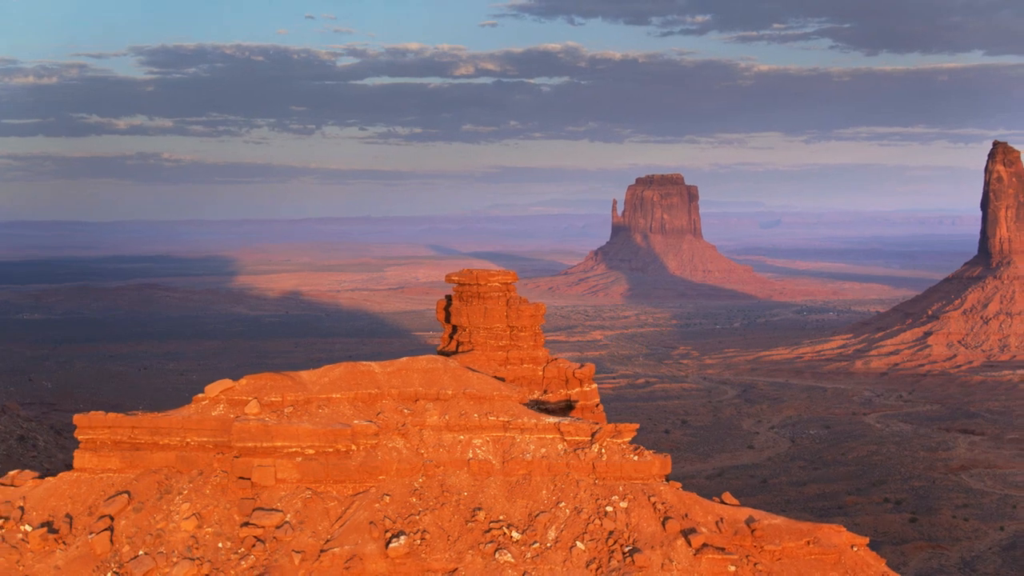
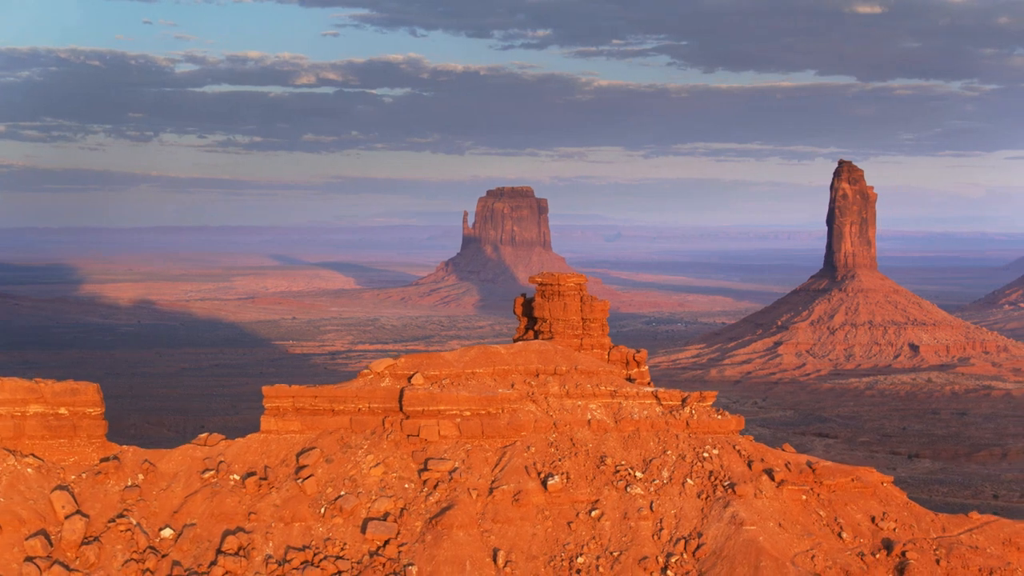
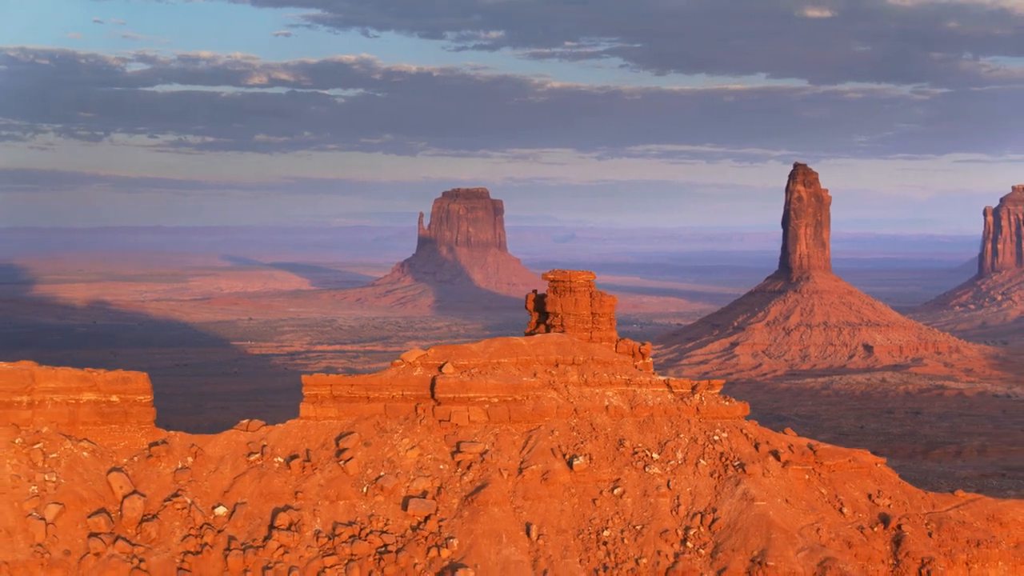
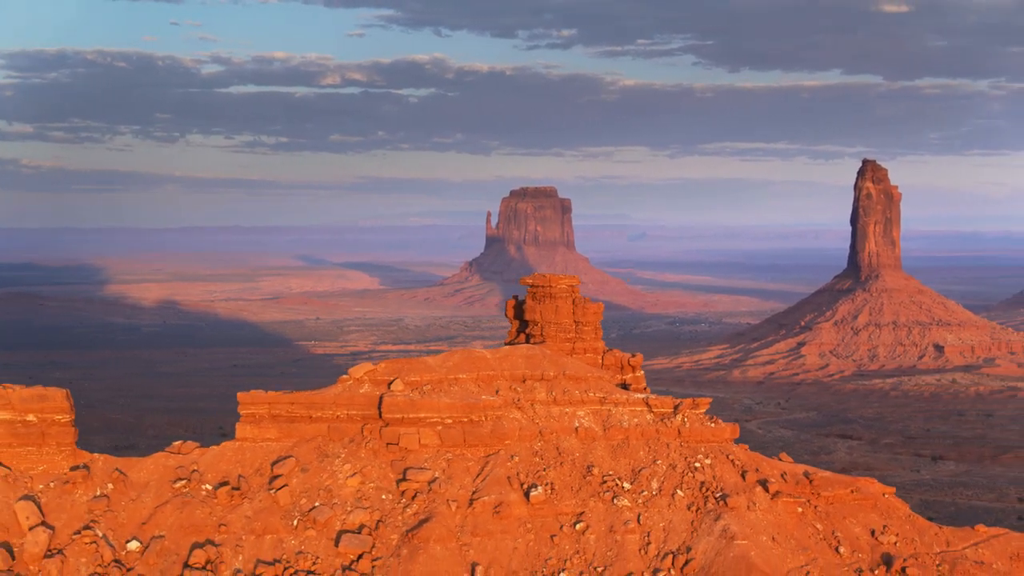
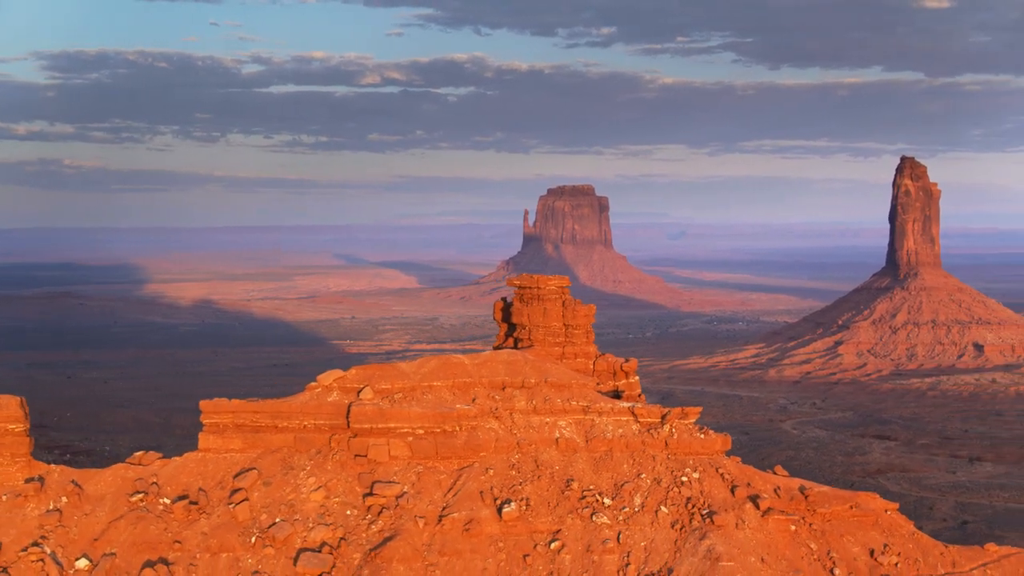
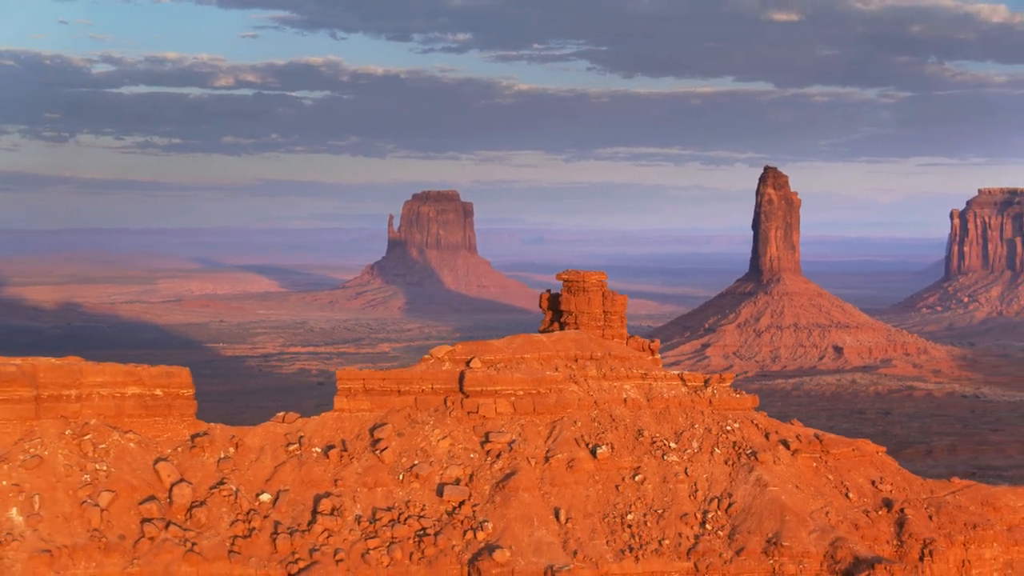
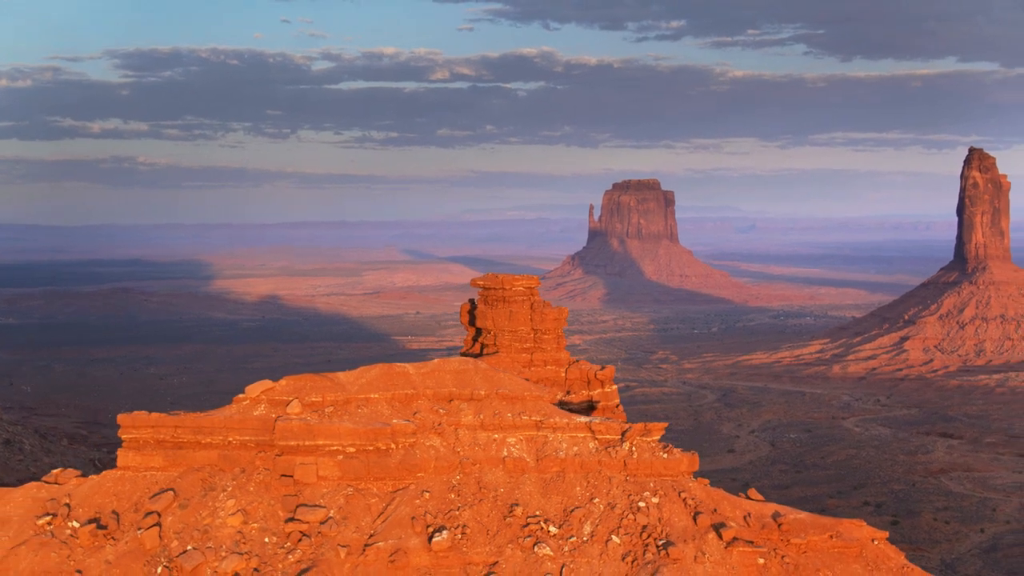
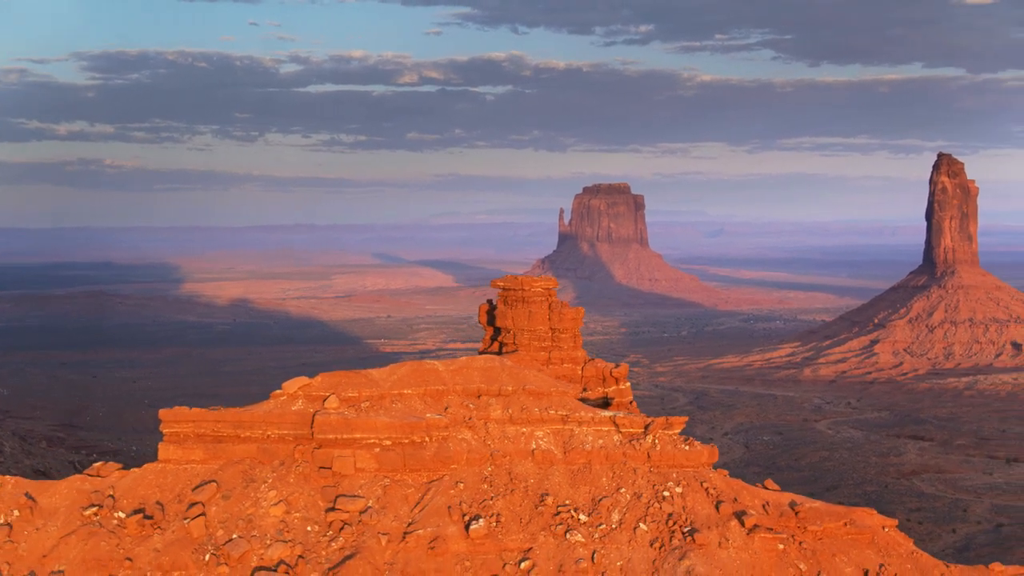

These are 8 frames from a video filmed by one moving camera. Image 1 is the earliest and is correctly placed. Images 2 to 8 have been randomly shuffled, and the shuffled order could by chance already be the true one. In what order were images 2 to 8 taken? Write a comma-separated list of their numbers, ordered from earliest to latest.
7, 8, 5, 4, 2, 3, 6
